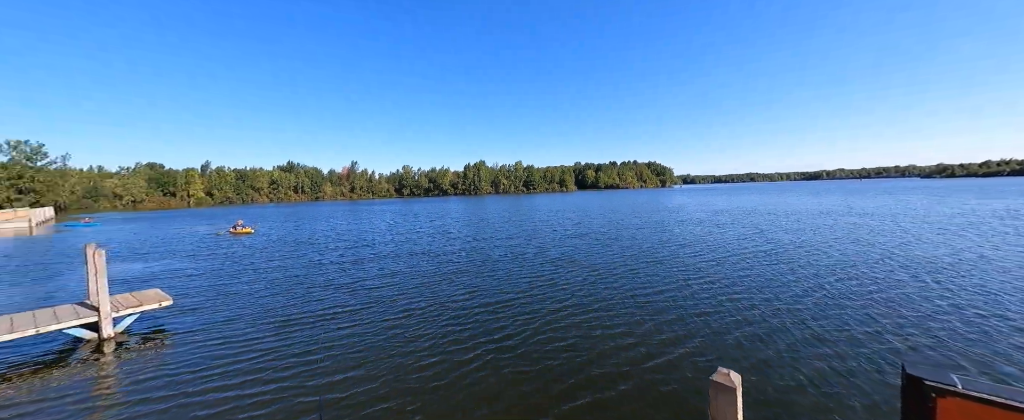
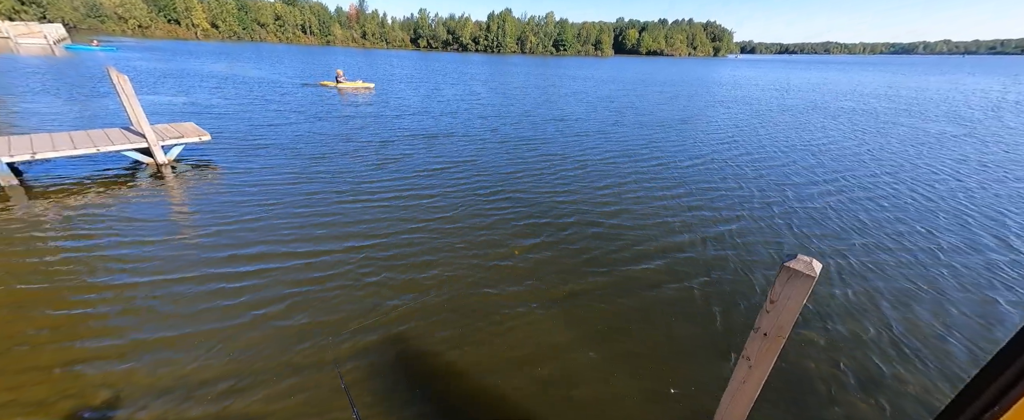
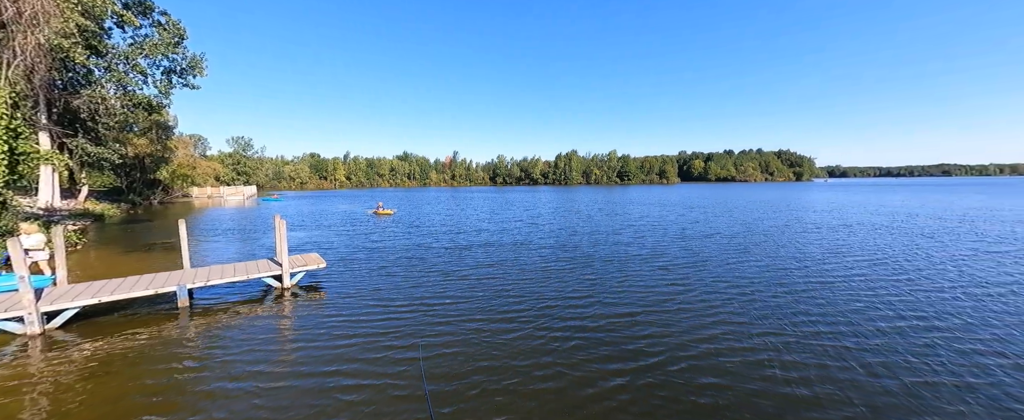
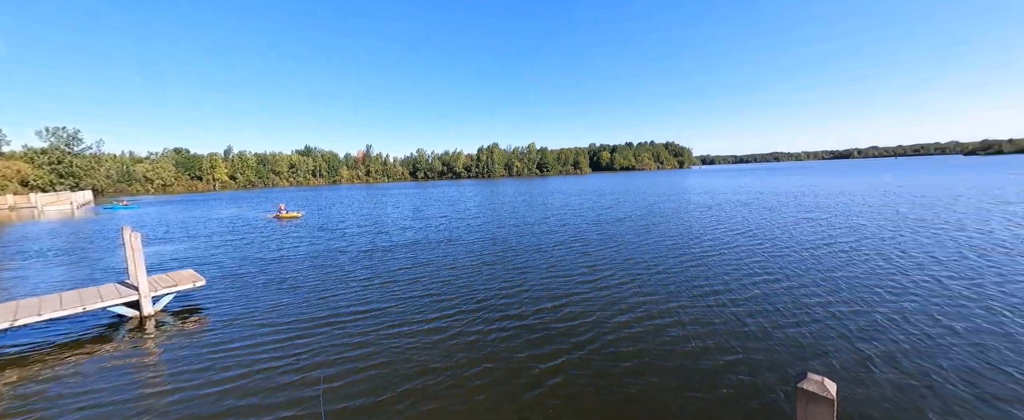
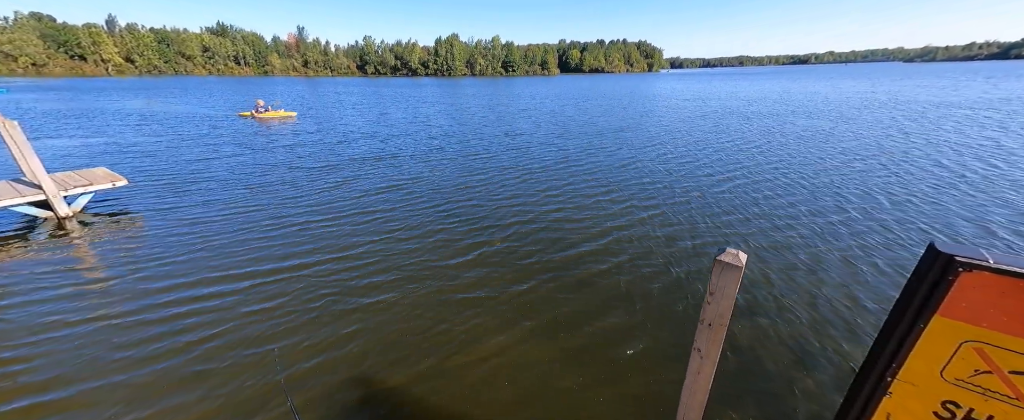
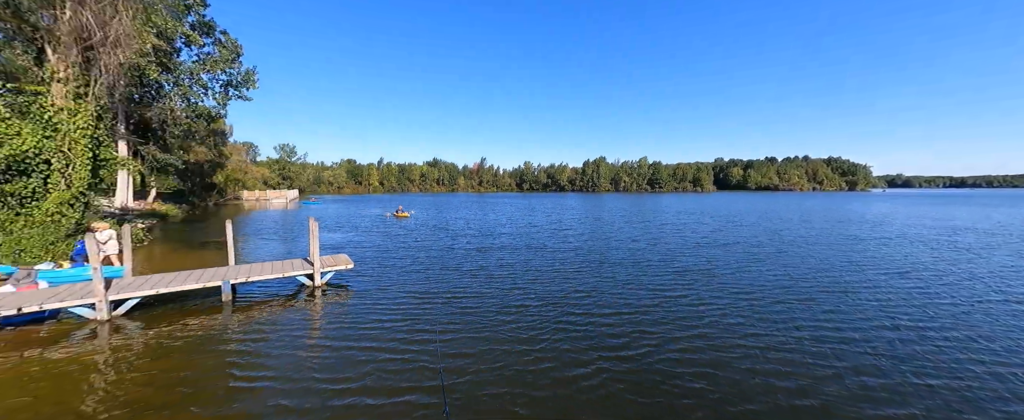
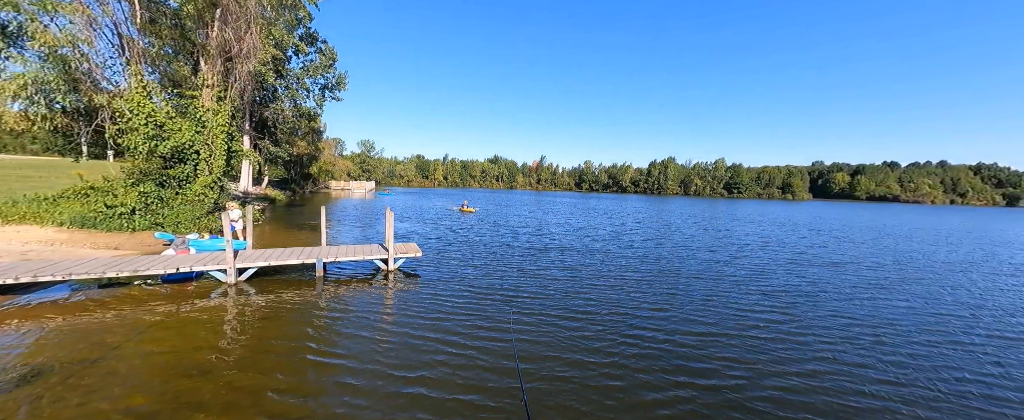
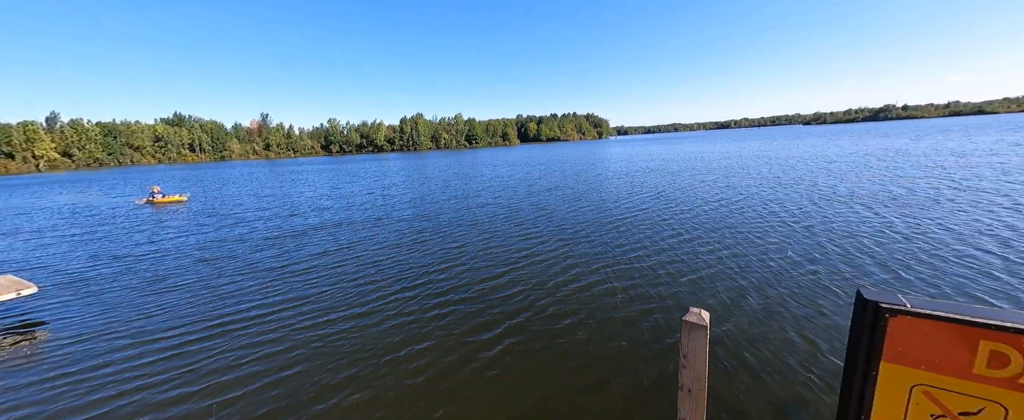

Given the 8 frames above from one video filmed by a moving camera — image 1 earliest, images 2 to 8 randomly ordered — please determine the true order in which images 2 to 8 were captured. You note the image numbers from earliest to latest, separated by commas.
6, 7, 3, 4, 8, 5, 2
